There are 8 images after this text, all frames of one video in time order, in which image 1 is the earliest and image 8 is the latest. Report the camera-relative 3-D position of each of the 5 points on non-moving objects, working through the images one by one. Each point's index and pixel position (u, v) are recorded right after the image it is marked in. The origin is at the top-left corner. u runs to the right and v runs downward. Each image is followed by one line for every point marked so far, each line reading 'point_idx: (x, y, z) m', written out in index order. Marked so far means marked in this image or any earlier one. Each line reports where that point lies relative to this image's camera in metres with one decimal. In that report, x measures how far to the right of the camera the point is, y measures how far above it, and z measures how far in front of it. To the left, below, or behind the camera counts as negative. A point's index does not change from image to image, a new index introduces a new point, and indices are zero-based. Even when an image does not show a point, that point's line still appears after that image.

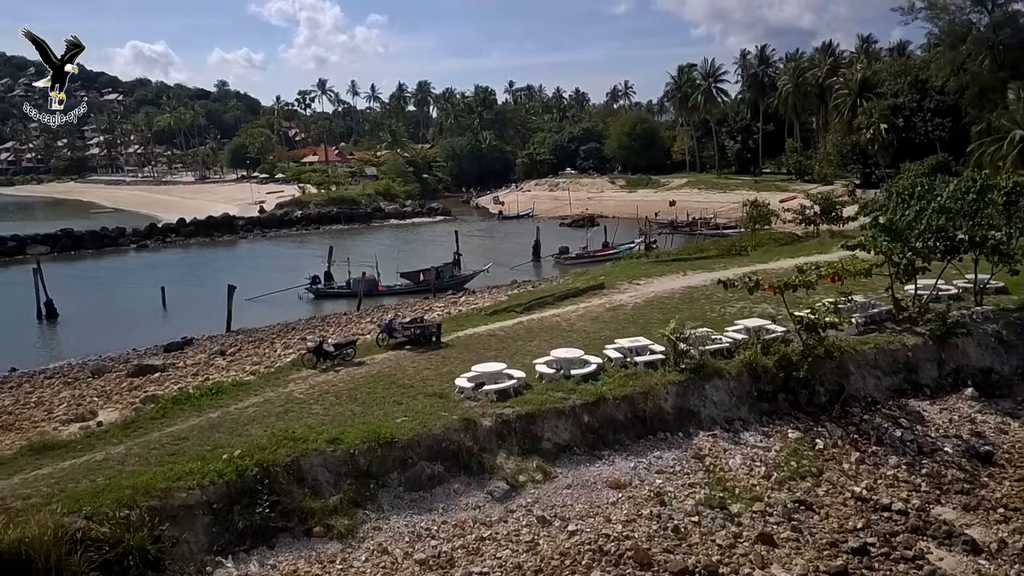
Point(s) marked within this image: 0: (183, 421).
0: (-6.2, -2.5, +15.3) m
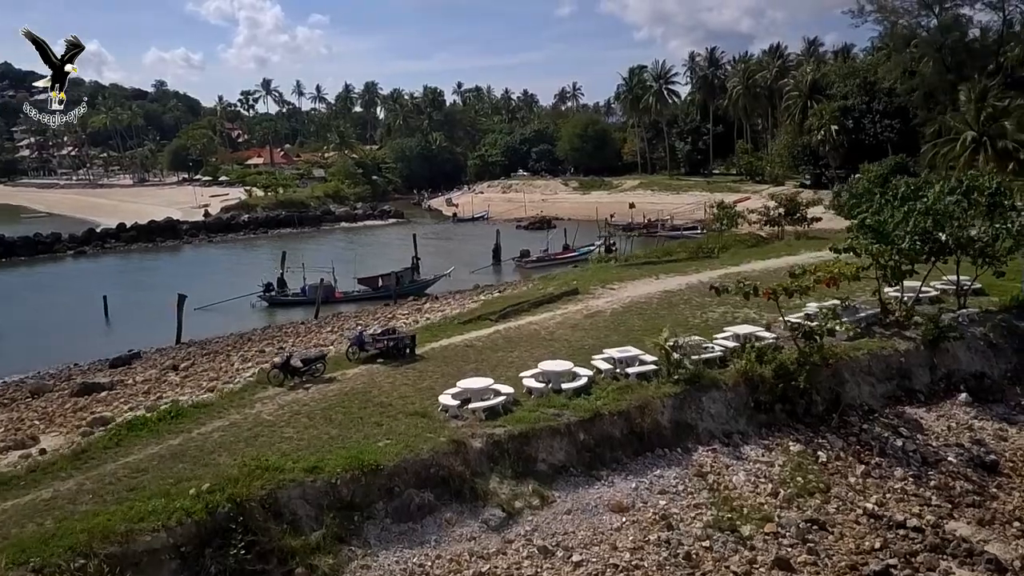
0: (-6.3, -2.8, +13.8) m
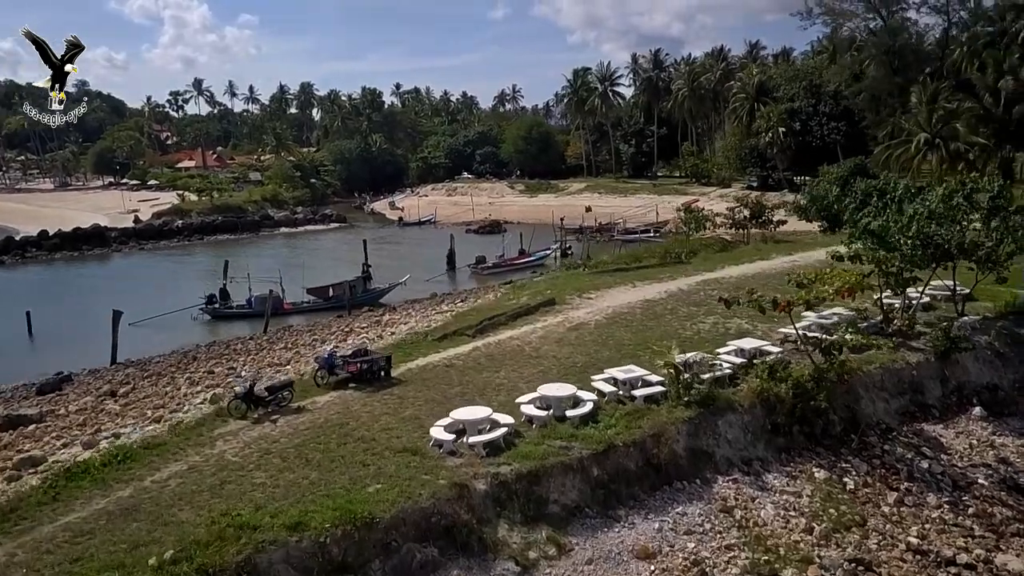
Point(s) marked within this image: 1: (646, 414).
0: (-6.2, -3.2, +11.7) m
1: (+2.4, -2.2, +14.3) m
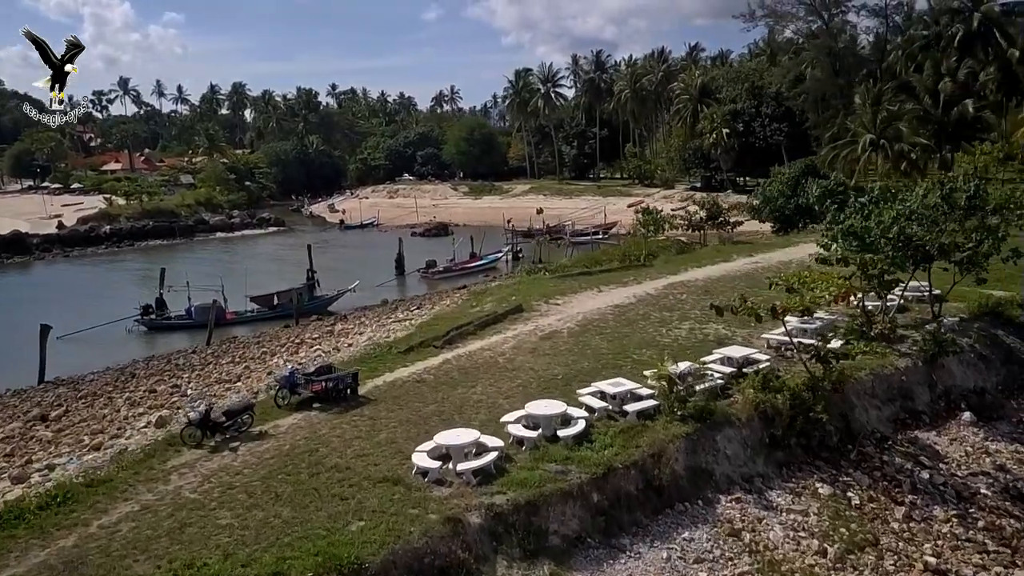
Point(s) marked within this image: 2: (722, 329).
0: (-6.2, -3.4, +10.1) m
1: (+2.1, -2.4, +13.4) m
2: (+5.2, -1.0, +20.0) m
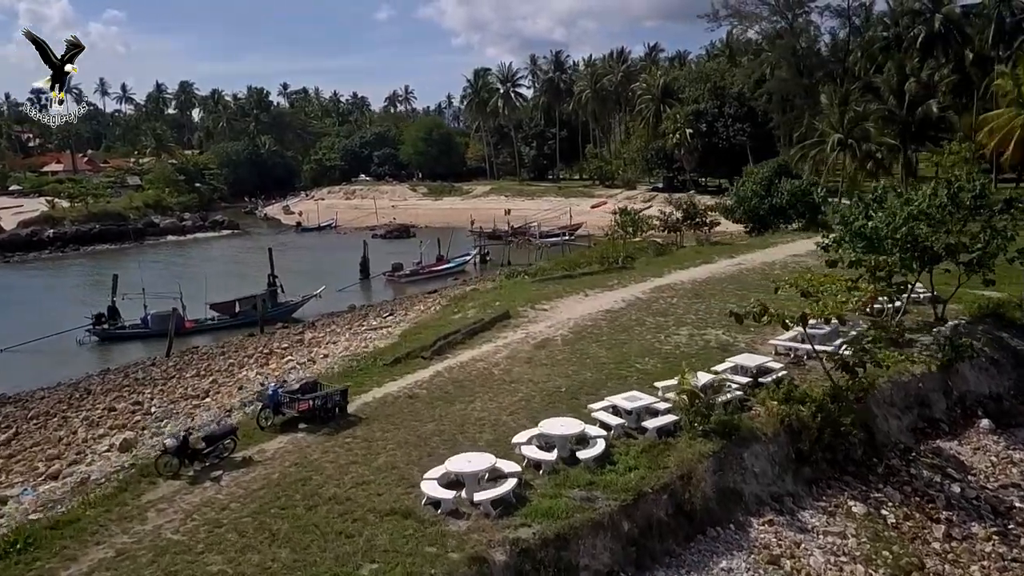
0: (-5.7, -3.6, +8.7) m
1: (+2.4, -2.5, +12.4) m
2: (+5.0, -1.1, +19.2) m
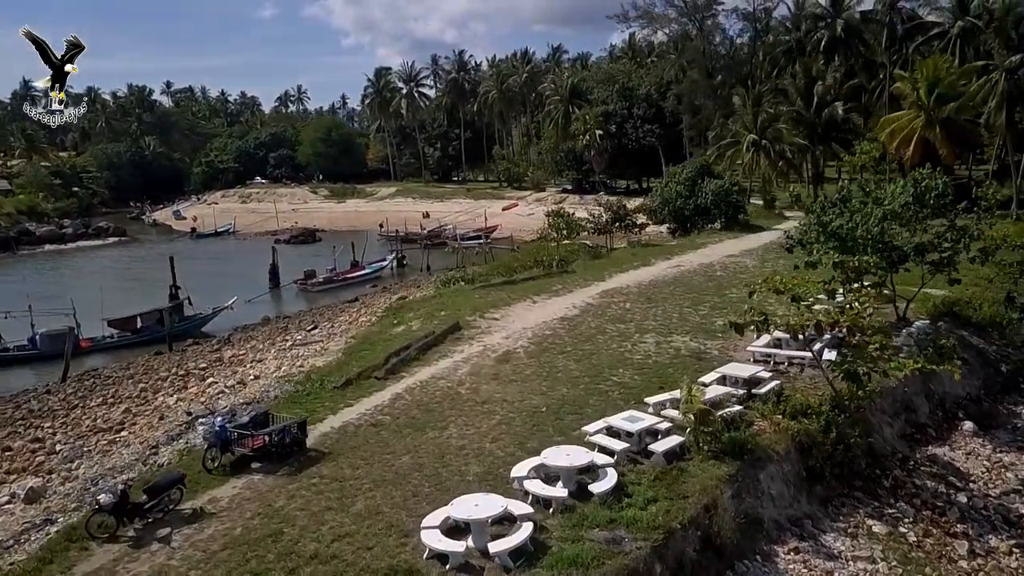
0: (-5.2, -3.9, +6.5) m
1: (+2.3, -2.6, +11.3) m
2: (+4.1, -1.2, +18.3) m
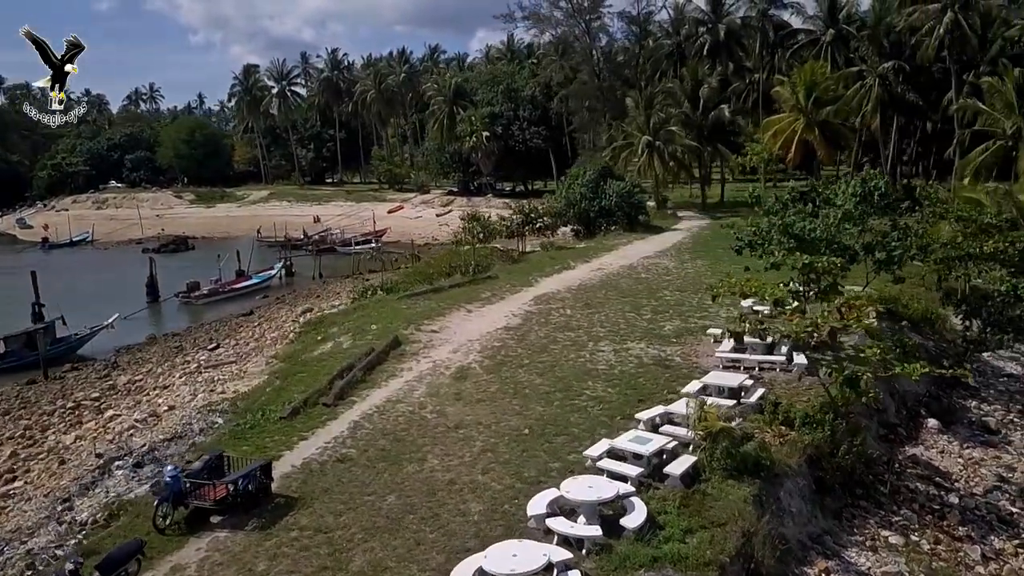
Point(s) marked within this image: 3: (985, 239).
0: (-4.1, -4.2, +4.6) m
1: (+2.5, -2.8, +10.4) m
2: (+3.0, -1.4, +17.7) m
3: (+11.4, +1.2, +19.6) m
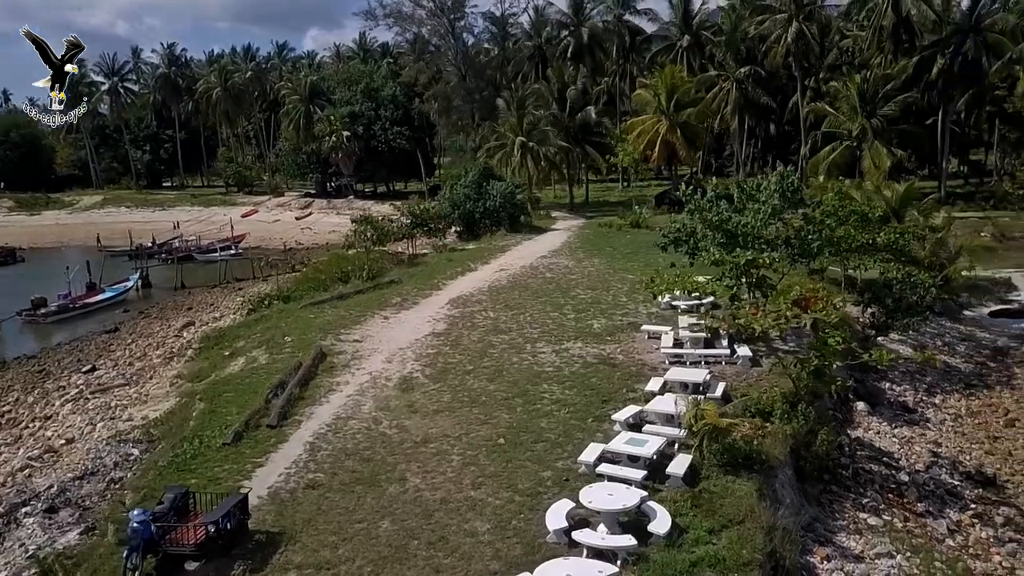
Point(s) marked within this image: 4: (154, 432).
0: (-2.7, -4.4, +3.4) m
1: (+2.6, -2.7, +10.4) m
2: (+1.7, -1.3, +17.6) m
3: (+9.5, +1.5, +21.1) m
4: (-6.6, -2.6, +14.8) m
